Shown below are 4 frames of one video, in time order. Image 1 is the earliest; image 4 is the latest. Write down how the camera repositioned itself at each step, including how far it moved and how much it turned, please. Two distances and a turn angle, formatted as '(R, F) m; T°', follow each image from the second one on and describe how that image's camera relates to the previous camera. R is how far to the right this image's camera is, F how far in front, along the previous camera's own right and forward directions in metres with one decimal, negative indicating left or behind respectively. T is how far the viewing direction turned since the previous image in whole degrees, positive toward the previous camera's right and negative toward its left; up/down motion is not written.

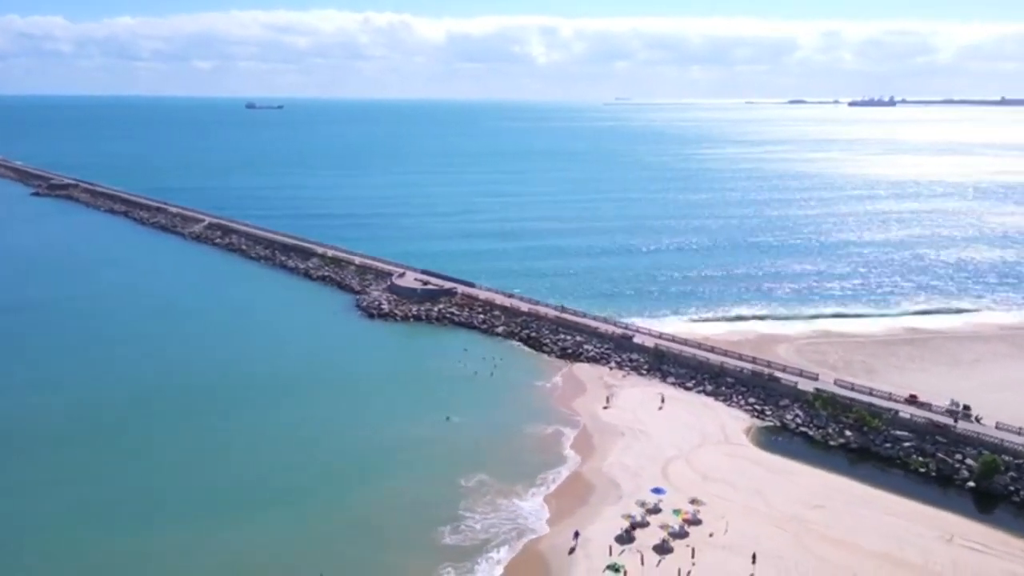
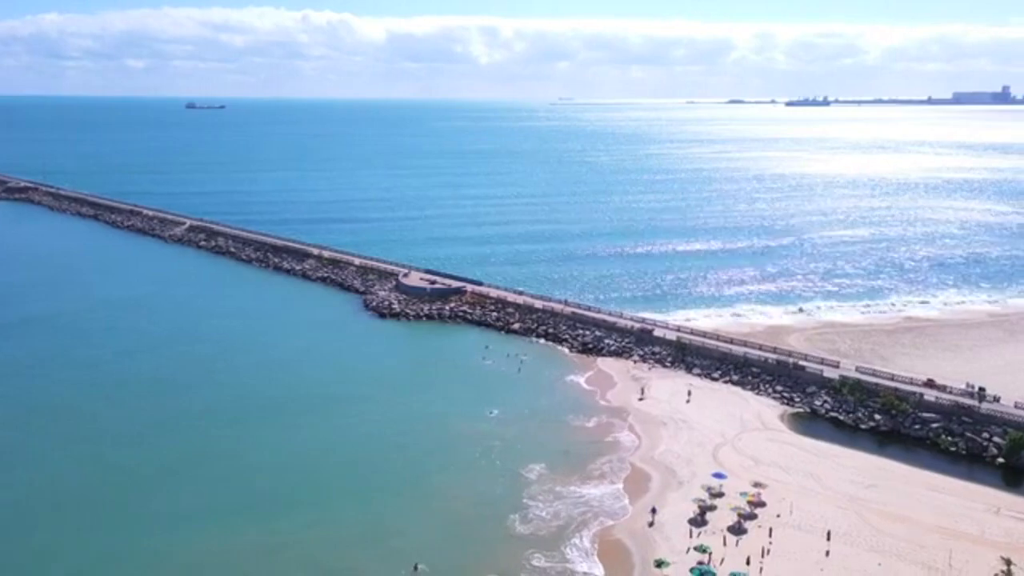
(-4.1, -0.5) m; +4°
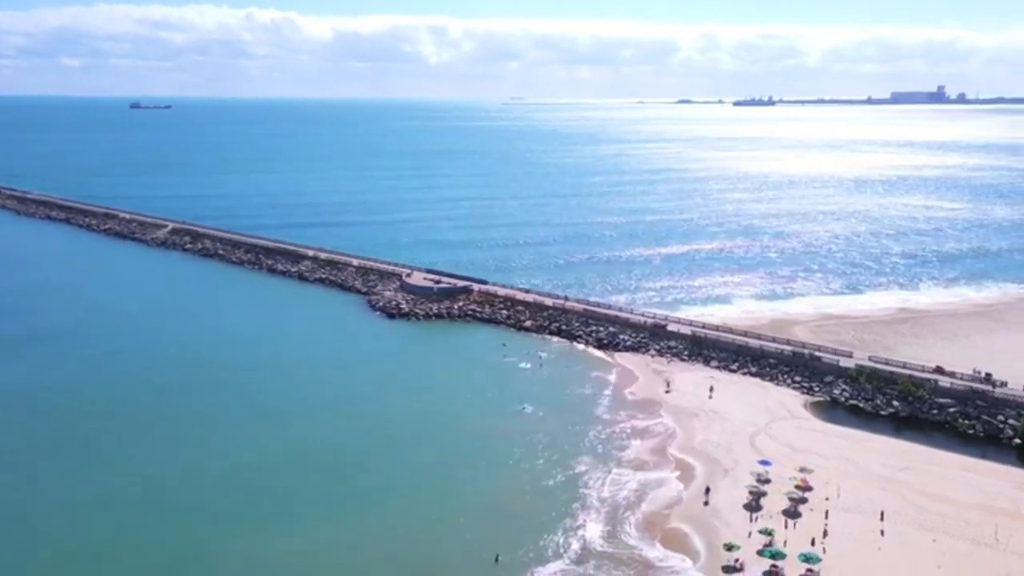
(-3.5, -0.4) m; +4°
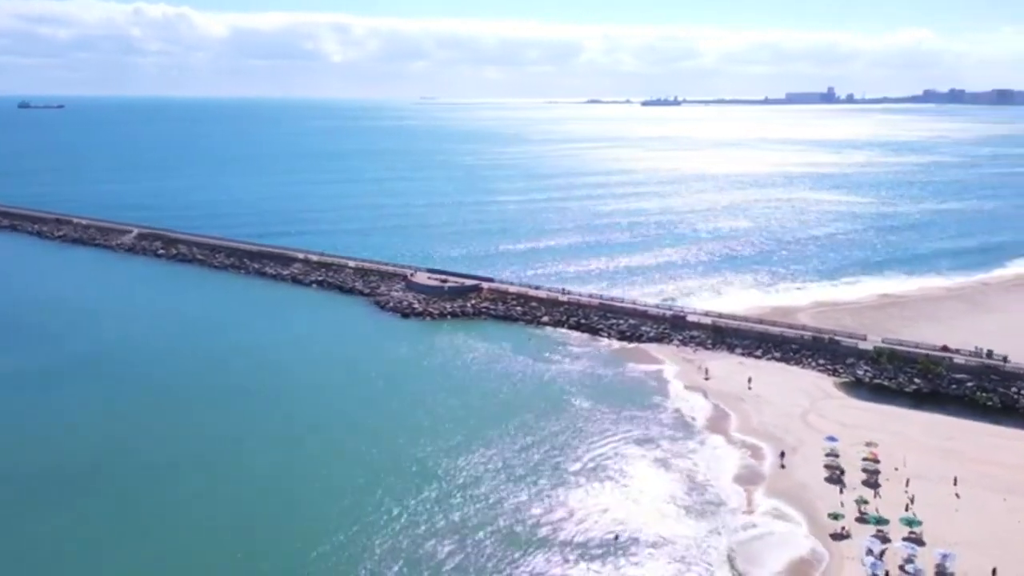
(-6.4, -0.4) m; +7°
